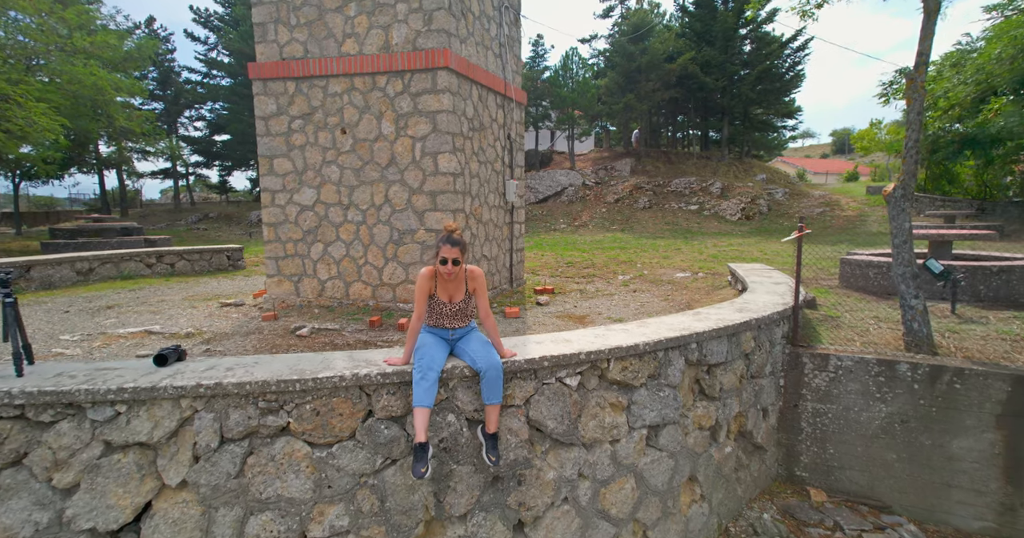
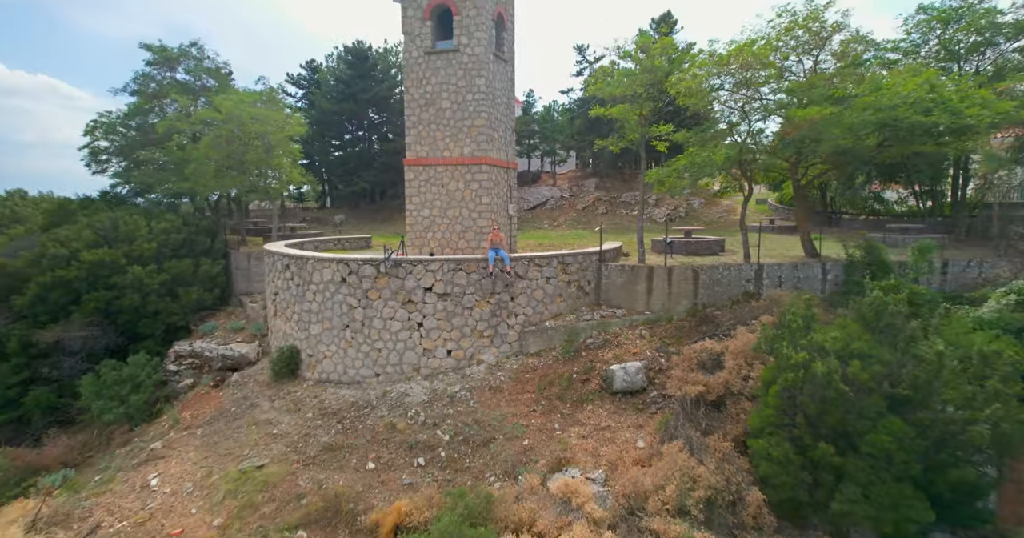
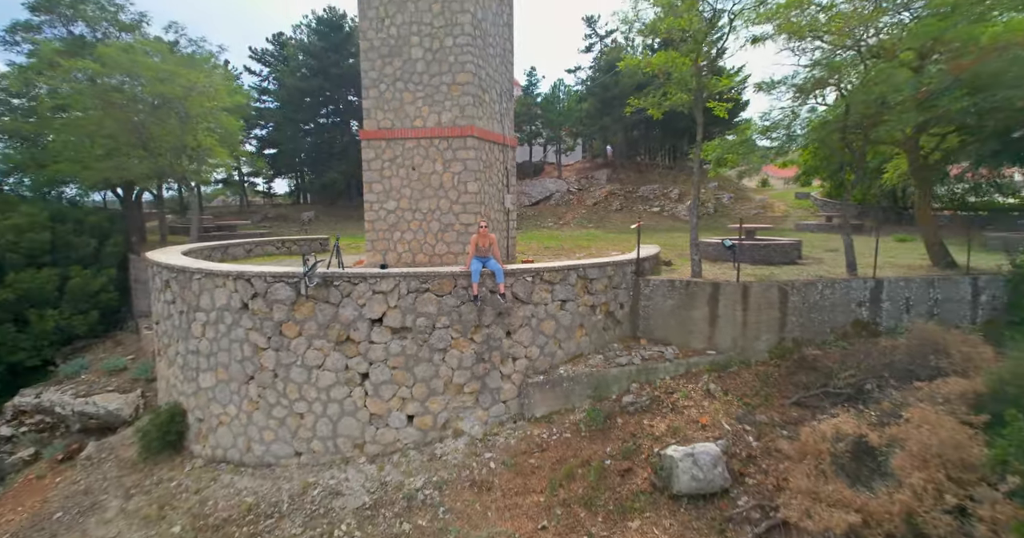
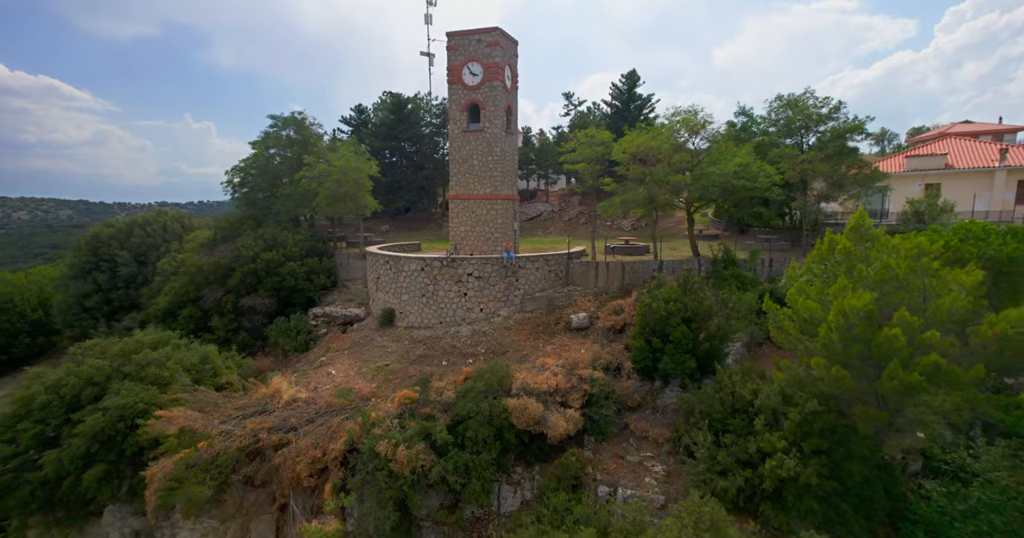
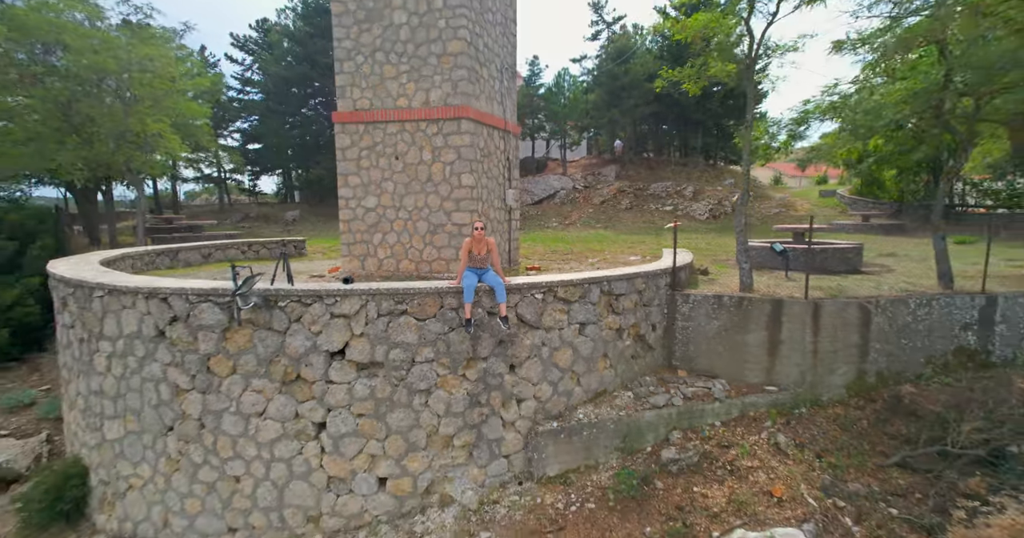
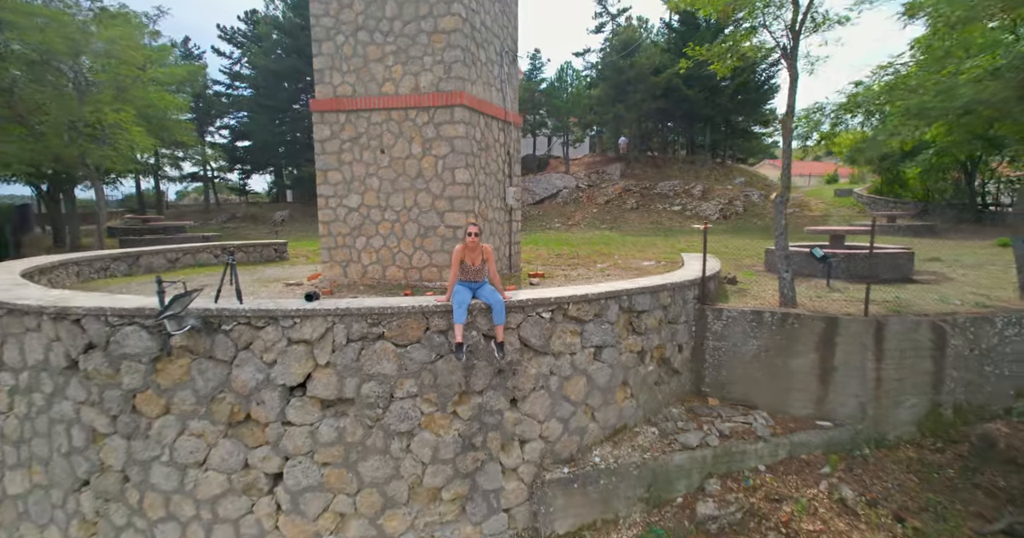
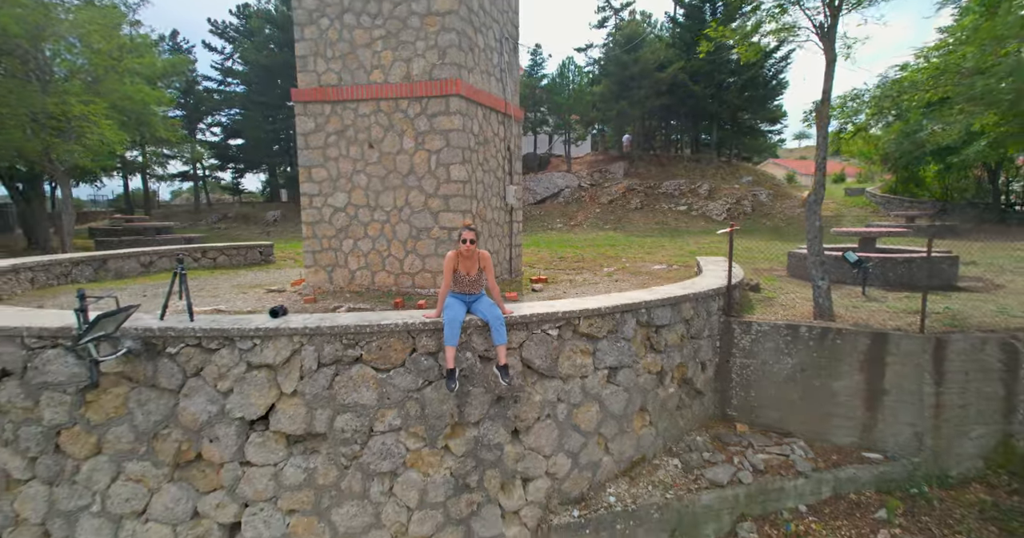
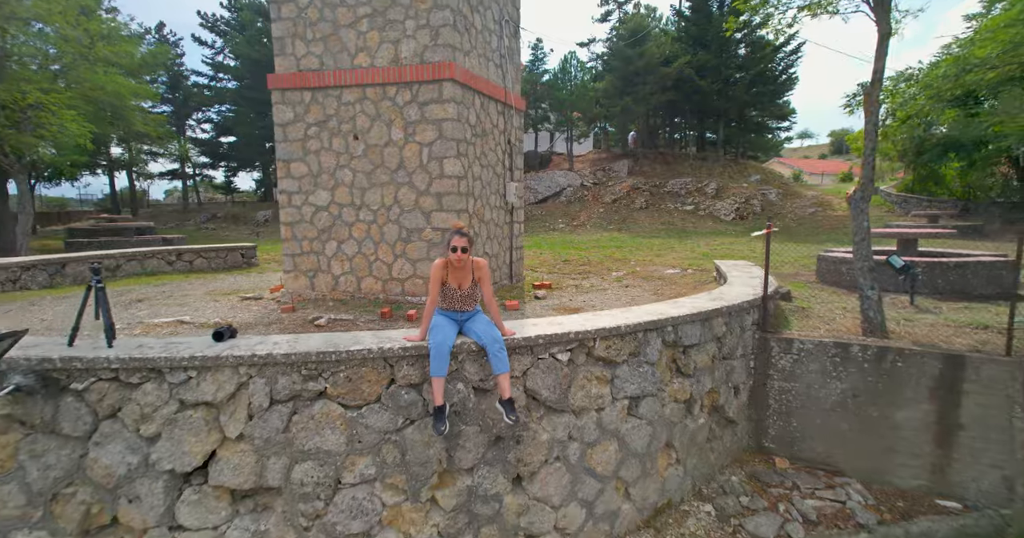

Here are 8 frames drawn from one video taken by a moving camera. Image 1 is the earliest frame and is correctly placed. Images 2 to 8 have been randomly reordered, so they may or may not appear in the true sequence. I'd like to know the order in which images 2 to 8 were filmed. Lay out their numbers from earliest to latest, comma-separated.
8, 7, 6, 5, 3, 2, 4
